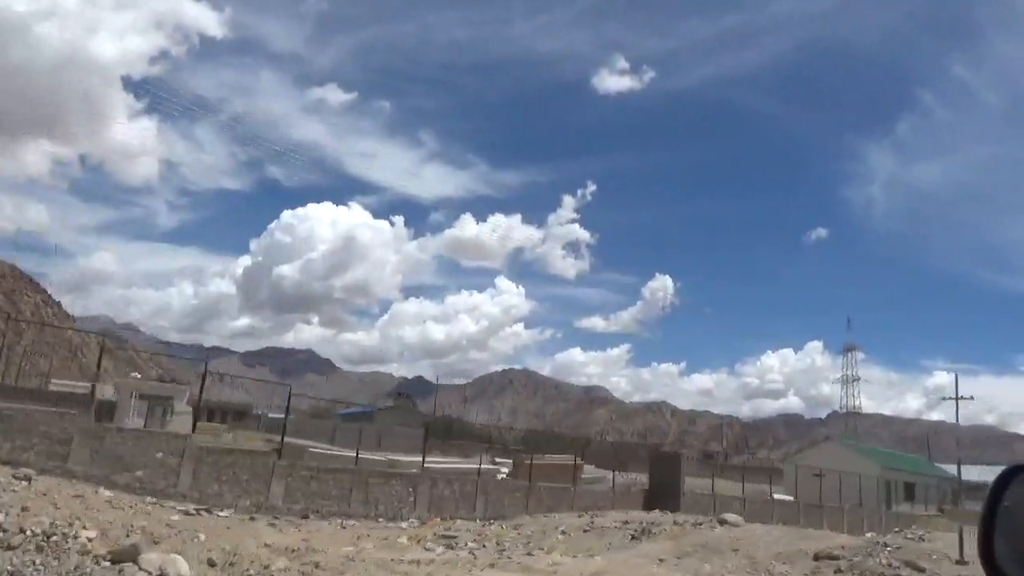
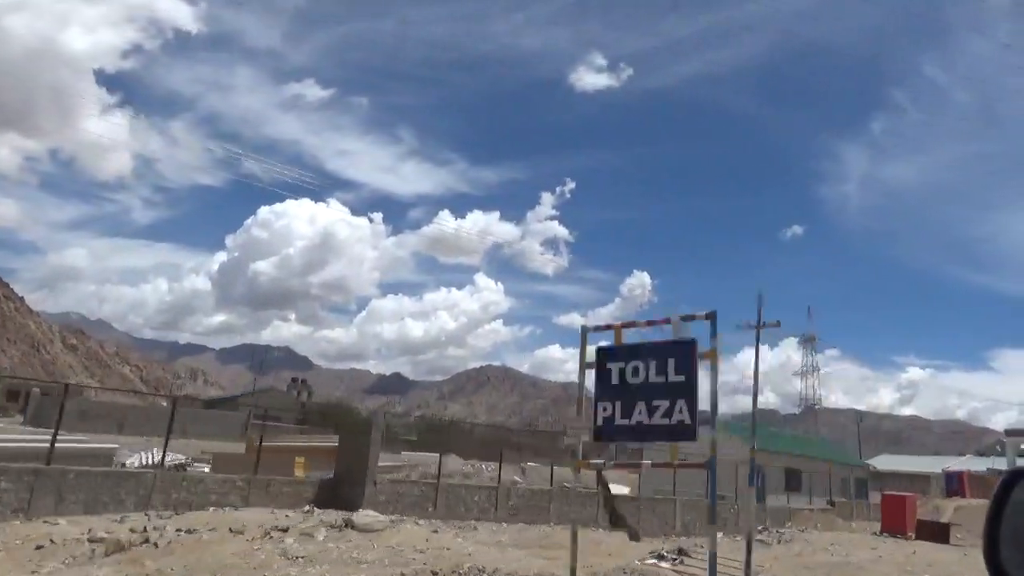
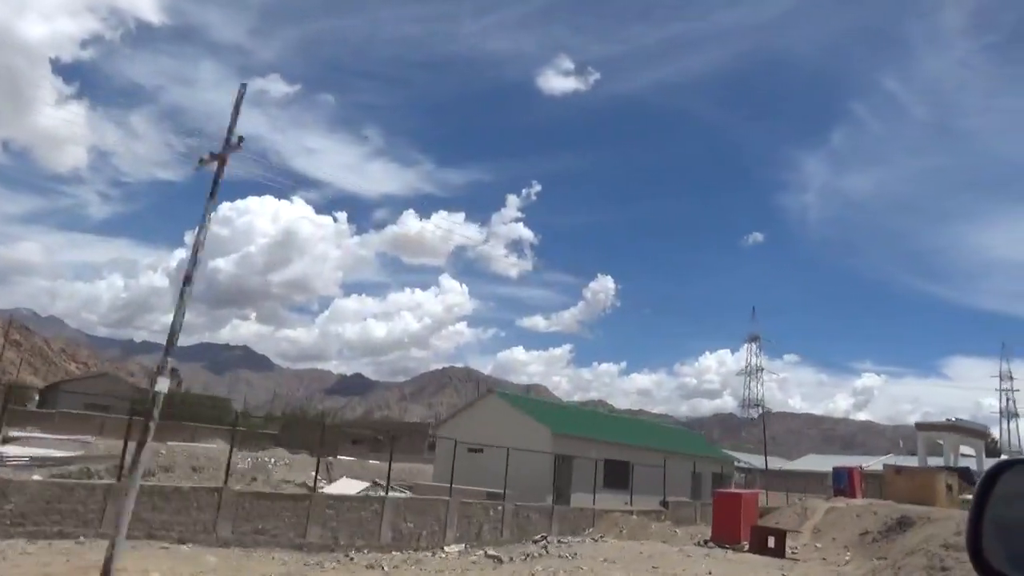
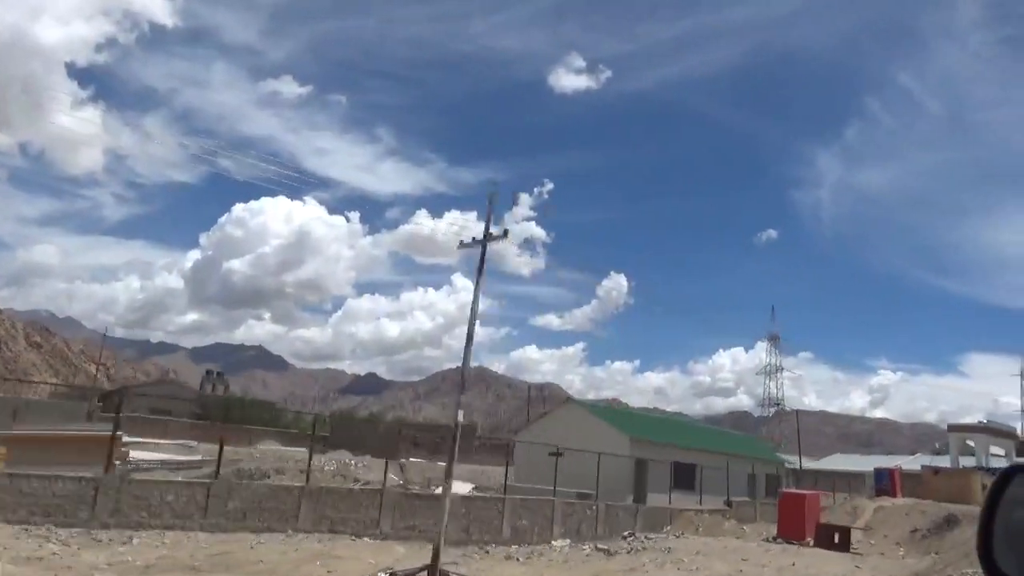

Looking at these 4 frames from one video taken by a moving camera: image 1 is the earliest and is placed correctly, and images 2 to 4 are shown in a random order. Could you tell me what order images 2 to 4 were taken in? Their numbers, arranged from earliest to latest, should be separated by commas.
2, 4, 3
